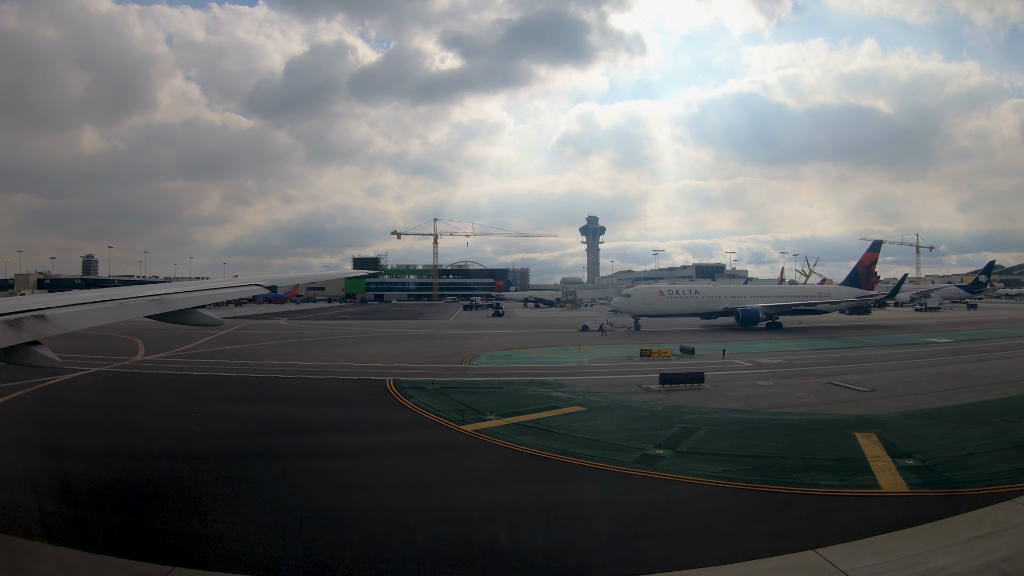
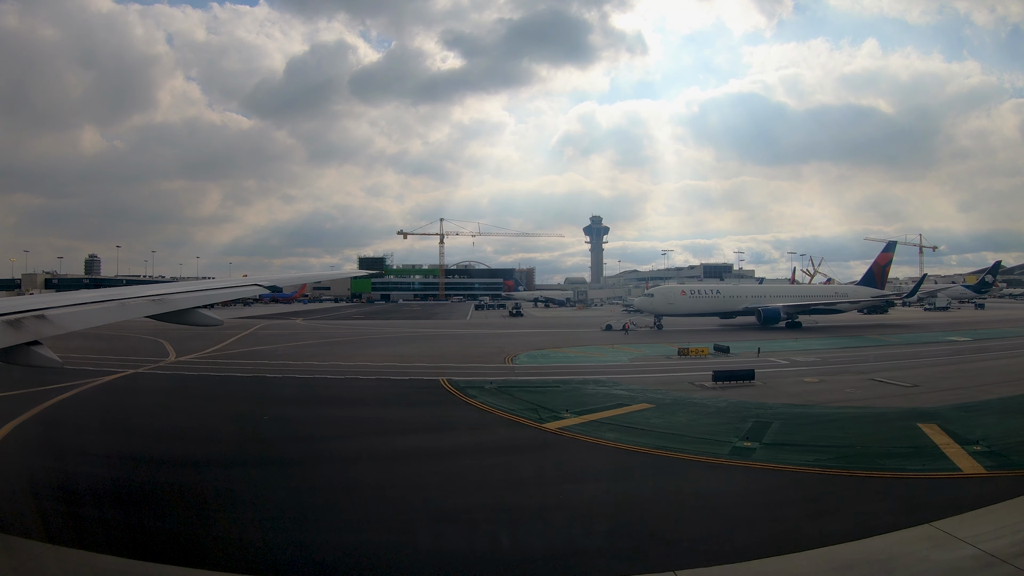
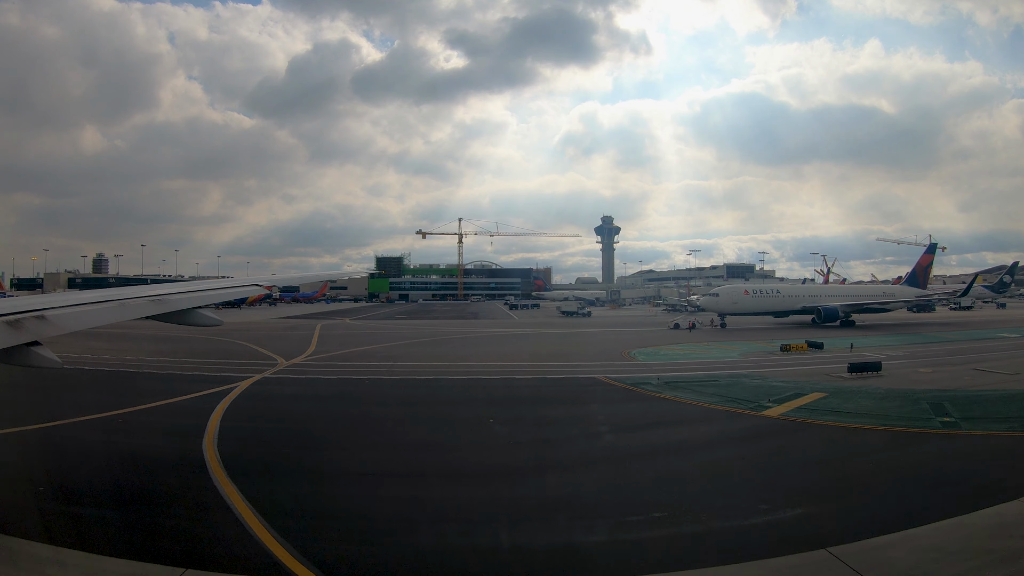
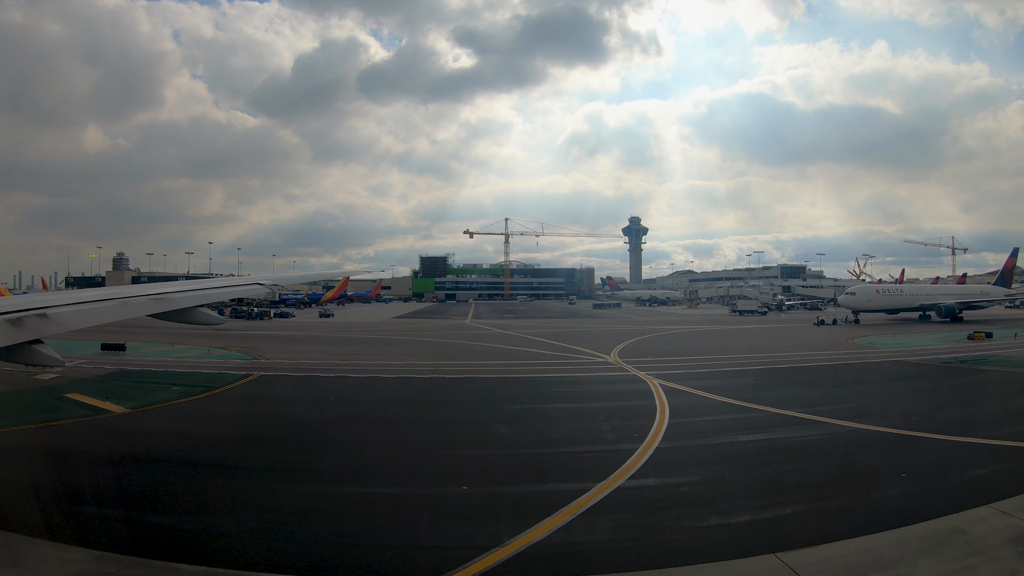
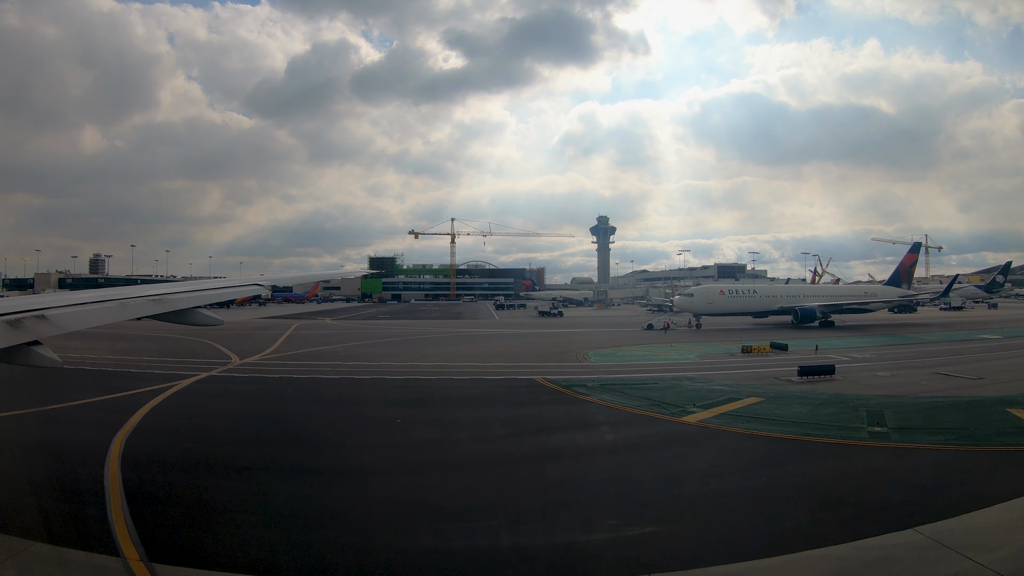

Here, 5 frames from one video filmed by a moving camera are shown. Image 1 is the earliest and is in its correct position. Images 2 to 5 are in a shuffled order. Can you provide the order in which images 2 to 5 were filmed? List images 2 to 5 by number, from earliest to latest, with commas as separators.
2, 5, 3, 4
